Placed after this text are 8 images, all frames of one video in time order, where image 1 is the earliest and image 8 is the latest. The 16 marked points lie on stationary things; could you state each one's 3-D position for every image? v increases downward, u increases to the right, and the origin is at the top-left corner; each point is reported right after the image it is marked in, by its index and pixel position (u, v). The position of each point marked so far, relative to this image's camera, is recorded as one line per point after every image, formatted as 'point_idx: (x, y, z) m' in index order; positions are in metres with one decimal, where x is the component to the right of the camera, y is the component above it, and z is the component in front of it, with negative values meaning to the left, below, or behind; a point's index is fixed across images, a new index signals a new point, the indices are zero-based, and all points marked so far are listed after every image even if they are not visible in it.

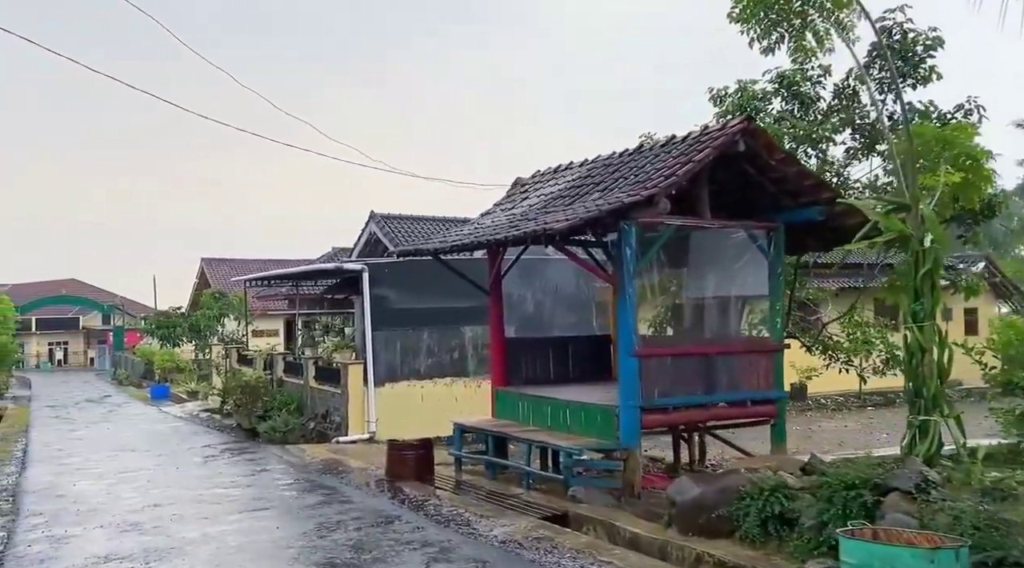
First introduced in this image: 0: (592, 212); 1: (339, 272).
0: (+0.7, +0.6, +7.6) m
1: (-3.0, +0.2, +15.8) m
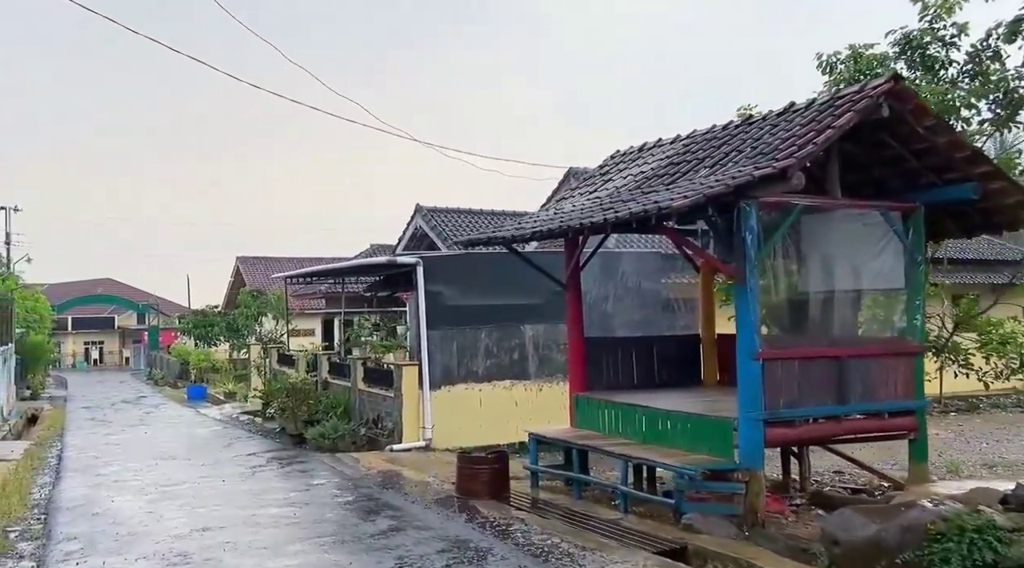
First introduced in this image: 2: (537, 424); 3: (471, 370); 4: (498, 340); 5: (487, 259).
0: (+1.4, +0.7, +6.4) m
1: (-2.0, +0.3, +14.8) m
2: (+0.4, -2.2, +14.1) m
3: (-0.6, -1.3, +13.7) m
4: (-0.2, -0.9, +13.9) m
5: (-0.4, +0.4, +13.9) m
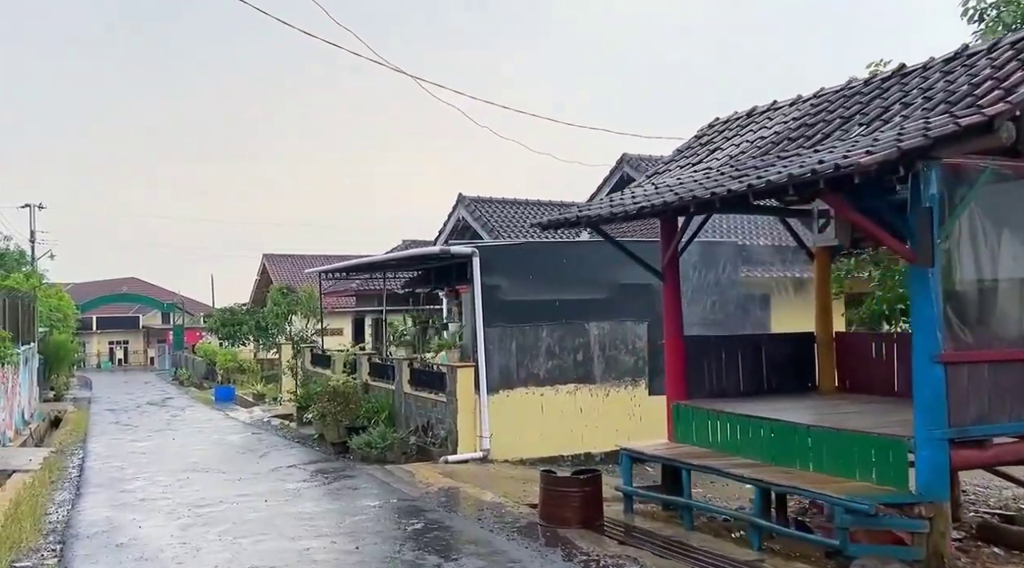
0: (+2.1, +0.8, +5.0) m
1: (-1.1, +0.4, +13.5) m
2: (+1.3, -2.1, +12.7) m
3: (+0.3, -1.2, +12.4) m
4: (+0.7, -0.8, +12.6) m
5: (+0.5, +0.5, +12.6) m
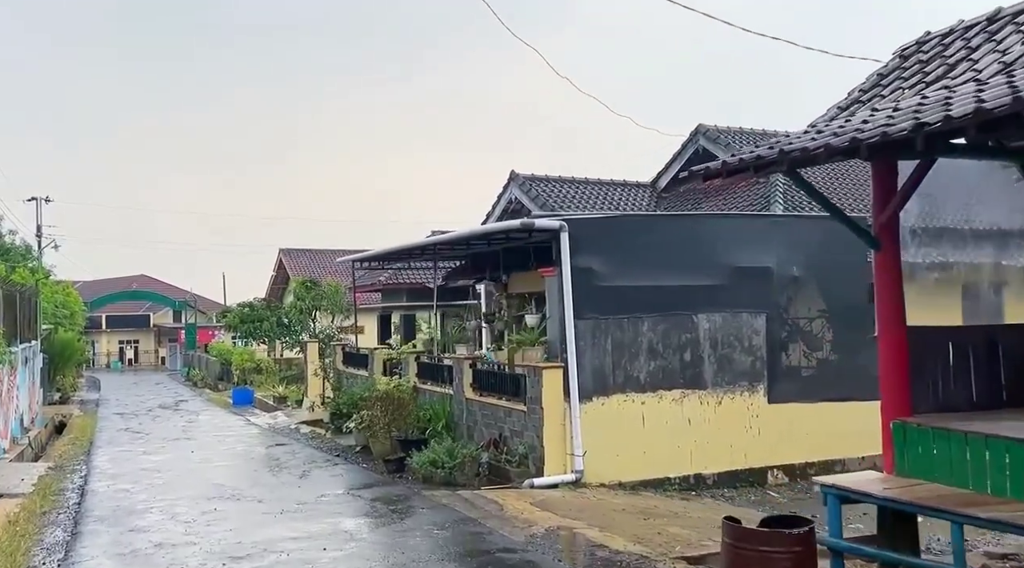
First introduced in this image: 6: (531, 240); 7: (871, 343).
0: (+3.1, +1.0, +2.8) m
1: (0.0, +0.6, +11.2) m
2: (+2.3, -1.9, +10.5) m
3: (+1.3, -1.0, +10.1) m
4: (+1.7, -0.6, +10.3) m
5: (+1.5, +0.7, +10.3) m
6: (+0.2, +0.5, +10.7) m
7: (+4.5, -0.7, +11.4) m
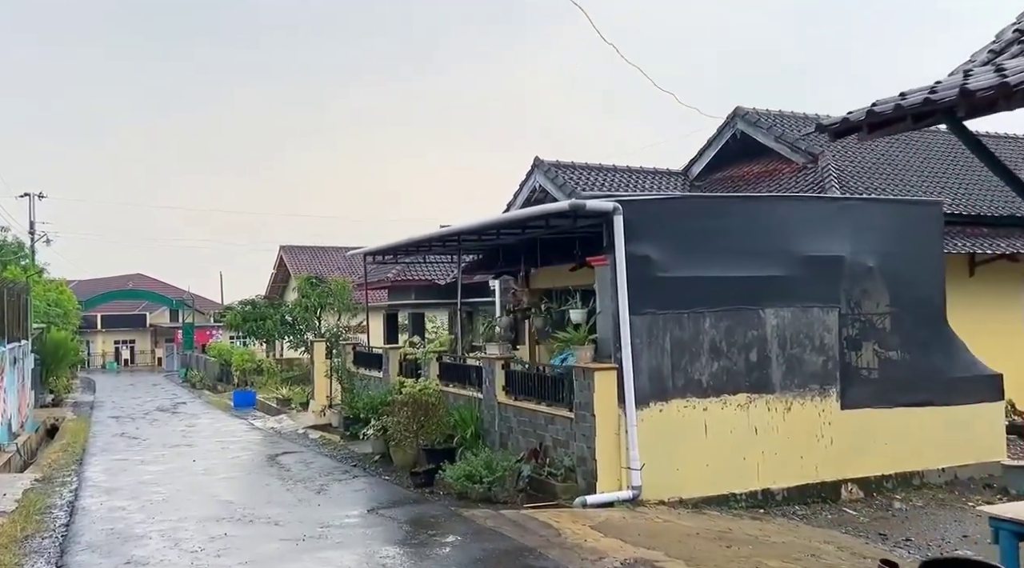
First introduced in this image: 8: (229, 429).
0: (+3.6, +1.0, +1.6) m
1: (+0.4, +0.7, +10.0) m
2: (+2.8, -1.8, +9.3) m
3: (+1.8, -0.9, +9.0) m
4: (+2.2, -0.5, +9.1) m
5: (+2.0, +0.8, +9.1) m
6: (+0.7, +0.6, +9.6) m
7: (+4.9, -0.6, +10.3) m
8: (-5.9, -3.0, +19.1) m
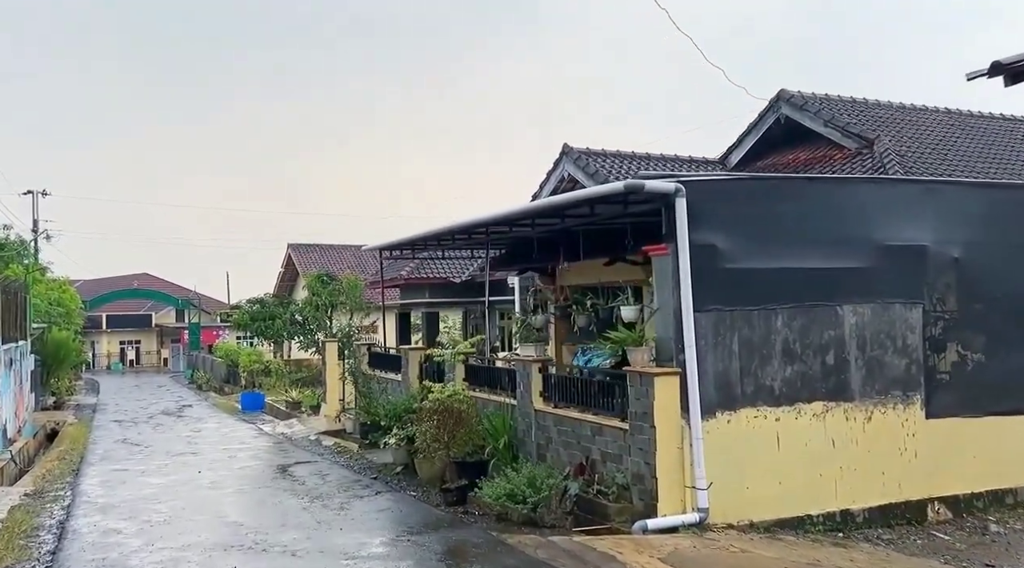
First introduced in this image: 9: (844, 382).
0: (+3.9, +1.1, +0.5) m
1: (+0.8, +0.7, +9.0) m
2: (+3.2, -1.8, +8.2) m
3: (+2.2, -0.9, +7.9) m
4: (+2.6, -0.4, +8.1) m
5: (+2.4, +0.8, +8.1) m
6: (+1.1, +0.7, +8.5) m
7: (+5.3, -0.6, +9.2) m
8: (-5.5, -3.0, +18.1) m
9: (+3.0, -0.9, +8.2) m
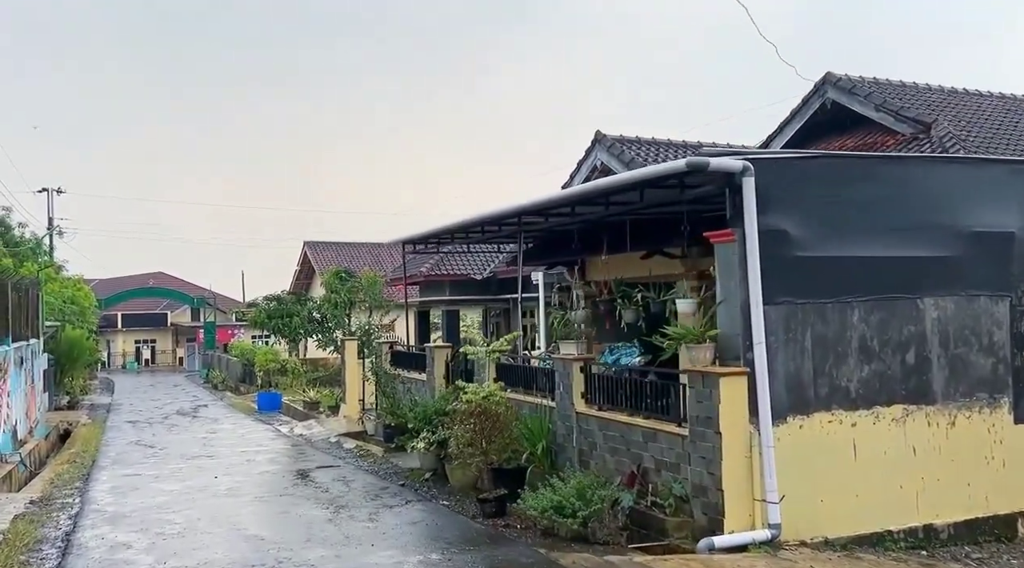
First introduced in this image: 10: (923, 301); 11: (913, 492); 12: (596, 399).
0: (+4.2, +1.2, -0.3) m
1: (+1.2, +0.8, +8.2) m
2: (+3.6, -1.7, +7.4) m
3: (+2.5, -0.8, +7.1) m
4: (+2.9, -0.4, +7.3) m
5: (+2.8, +0.9, +7.3) m
6: (+1.5, +0.8, +7.8) m
7: (+5.7, -0.5, +8.4) m
8: (-4.9, -2.9, +17.4) m
9: (+3.4, -0.8, +7.4) m
10: (+3.4, -0.1, +7.4) m
11: (+3.2, -1.7, +7.3) m
12: (+0.8, -1.1, +8.6) m
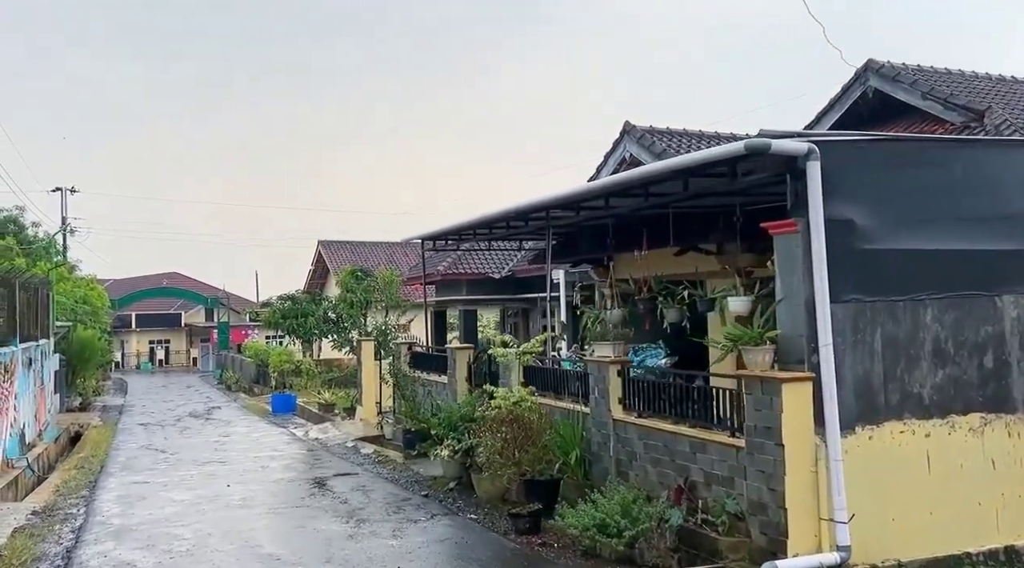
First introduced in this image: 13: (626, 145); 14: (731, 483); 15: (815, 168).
0: (+4.4, +1.2, -1.0) m
1: (+1.5, +0.8, +7.6) m
2: (+3.8, -1.7, +6.8) m
3: (+2.8, -0.8, +6.4) m
4: (+3.2, -0.3, +6.6) m
5: (+3.0, +0.9, +6.6) m
6: (+1.7, +0.8, +7.1) m
7: (+6.0, -0.5, +7.7) m
8: (-4.5, -2.9, +16.8) m
9: (+3.6, -0.8, +6.7) m
10: (+3.6, -0.1, +6.8) m
11: (+3.5, -1.6, +6.6) m
12: (+1.1, -1.1, +7.9) m
13: (+1.7, +2.0, +13.3) m
14: (+1.6, -1.4, +6.6) m
15: (+2.0, +0.8, +6.1) m
